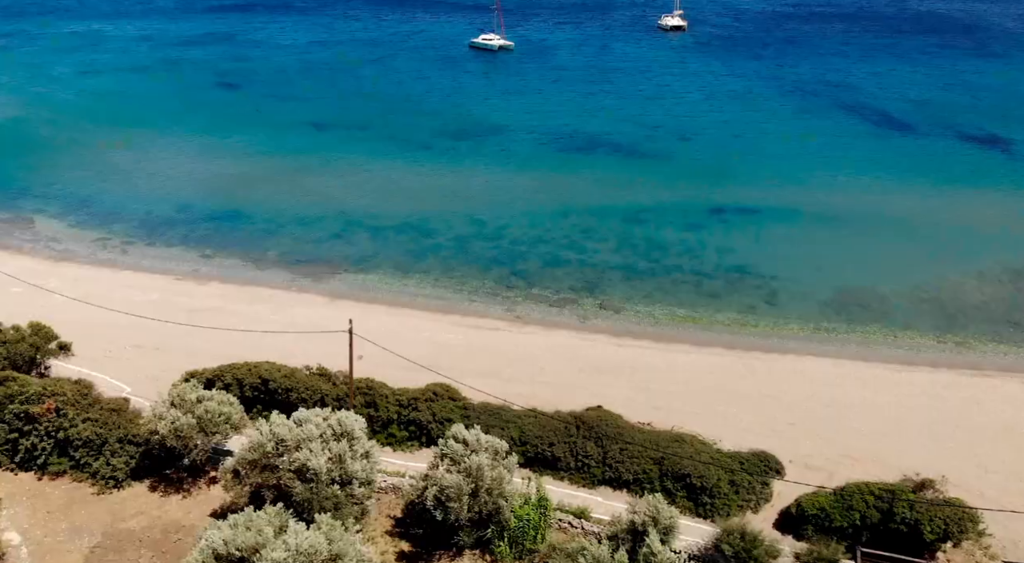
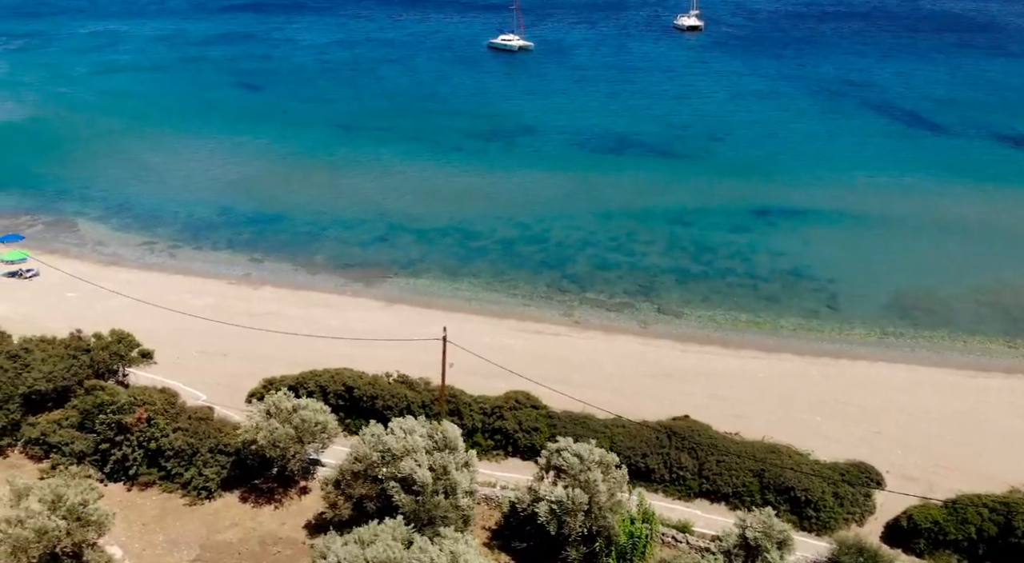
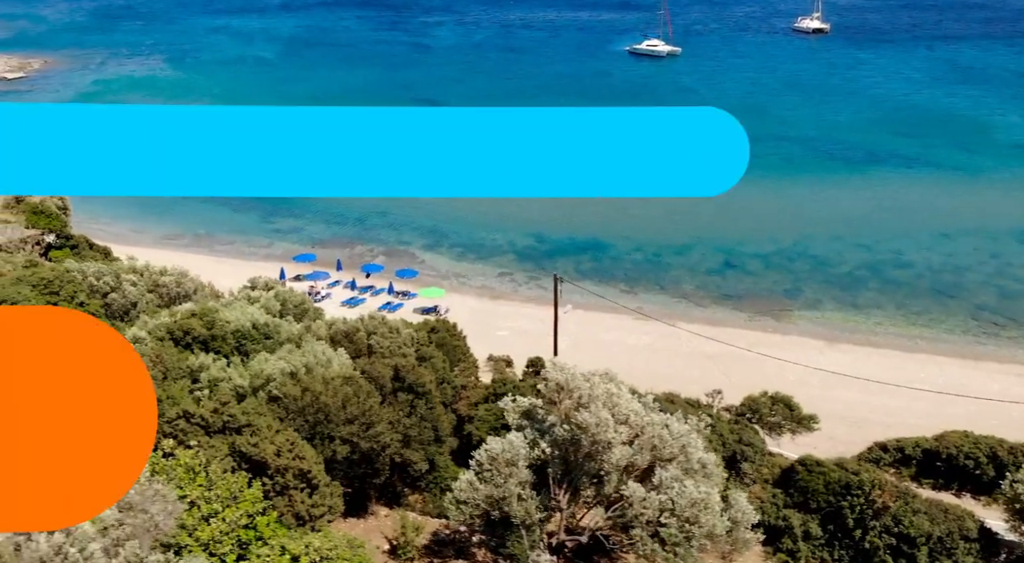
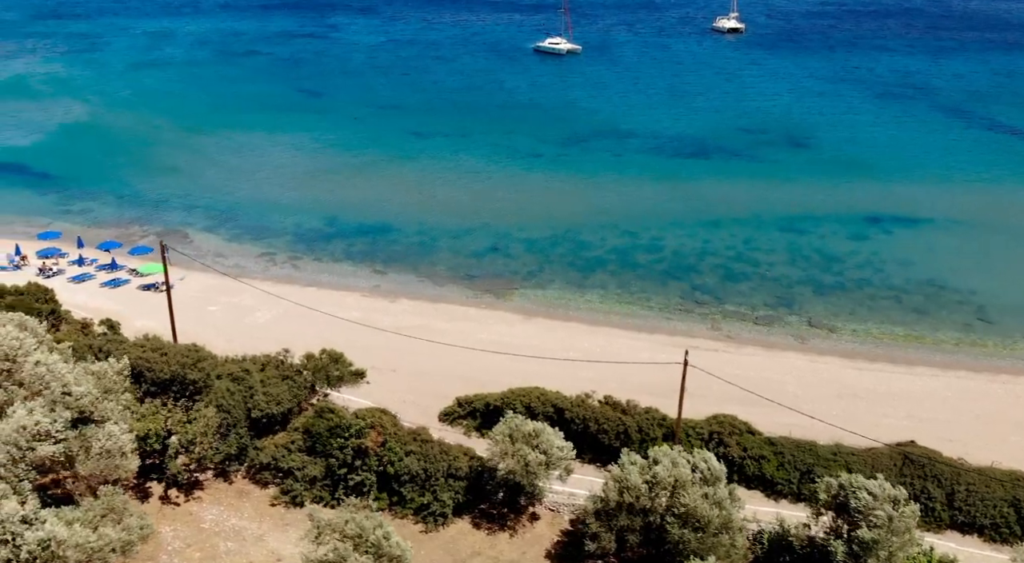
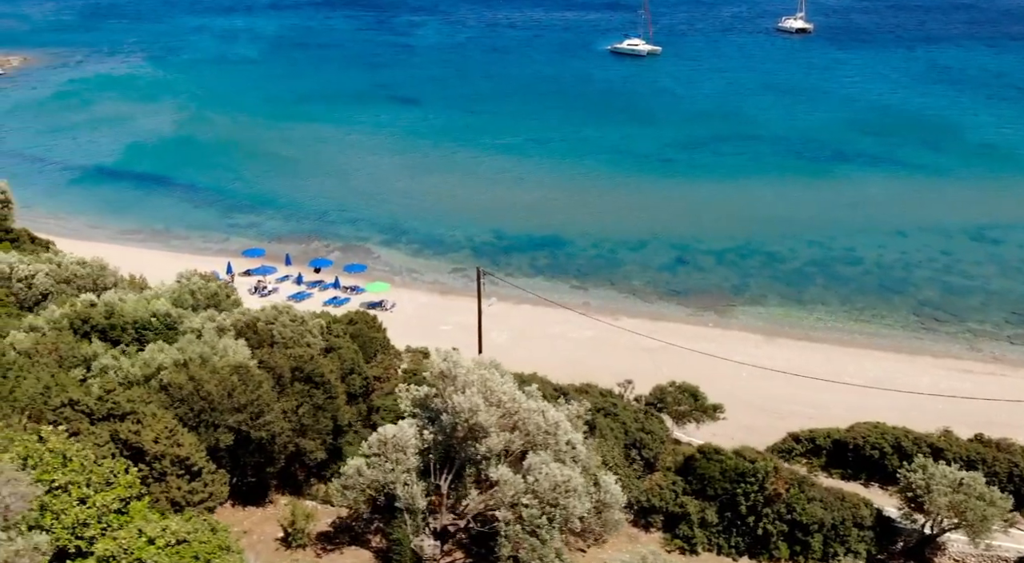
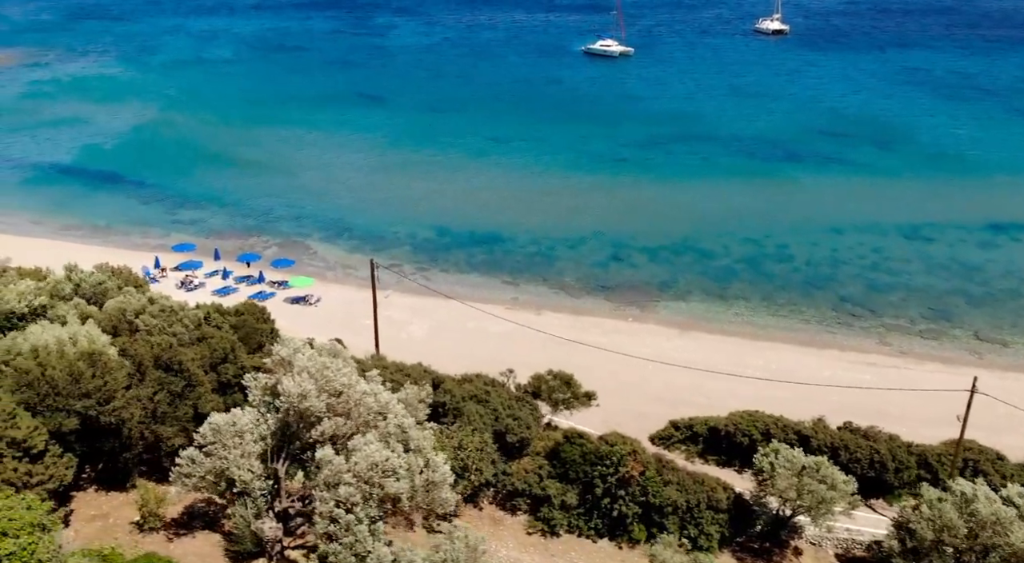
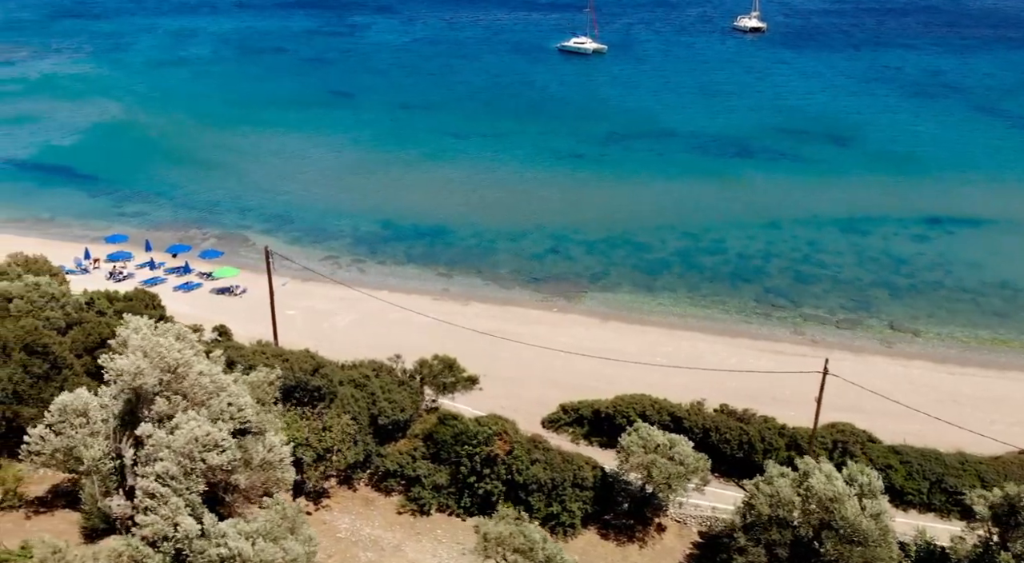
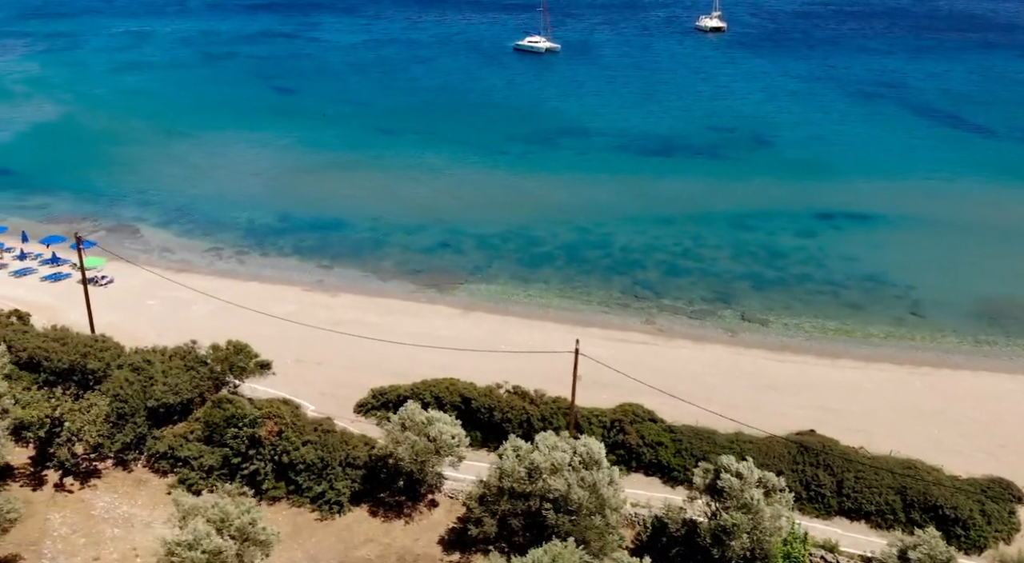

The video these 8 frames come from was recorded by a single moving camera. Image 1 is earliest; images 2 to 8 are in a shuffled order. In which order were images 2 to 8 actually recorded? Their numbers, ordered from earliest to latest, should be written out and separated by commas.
2, 8, 4, 7, 6, 5, 3
